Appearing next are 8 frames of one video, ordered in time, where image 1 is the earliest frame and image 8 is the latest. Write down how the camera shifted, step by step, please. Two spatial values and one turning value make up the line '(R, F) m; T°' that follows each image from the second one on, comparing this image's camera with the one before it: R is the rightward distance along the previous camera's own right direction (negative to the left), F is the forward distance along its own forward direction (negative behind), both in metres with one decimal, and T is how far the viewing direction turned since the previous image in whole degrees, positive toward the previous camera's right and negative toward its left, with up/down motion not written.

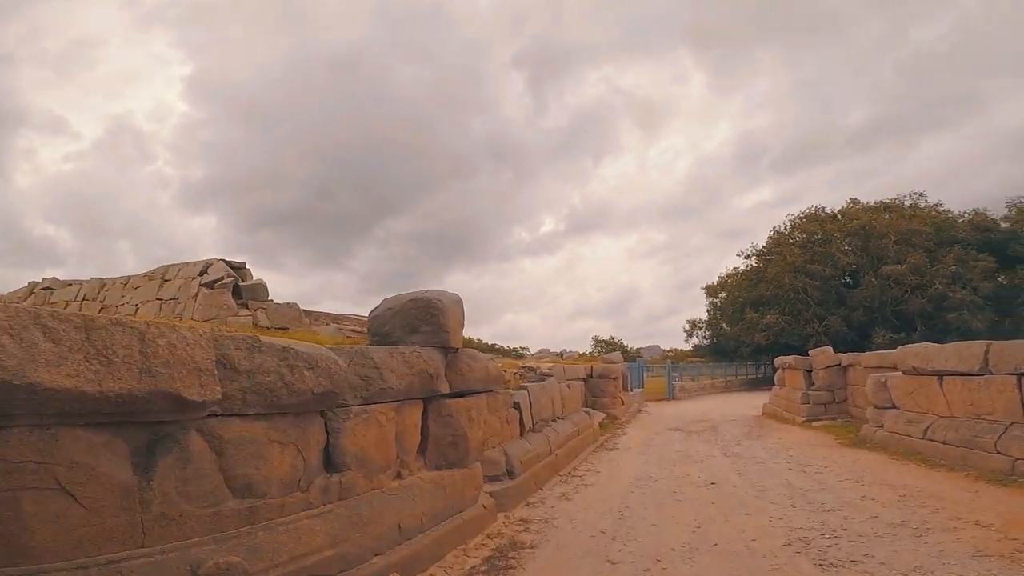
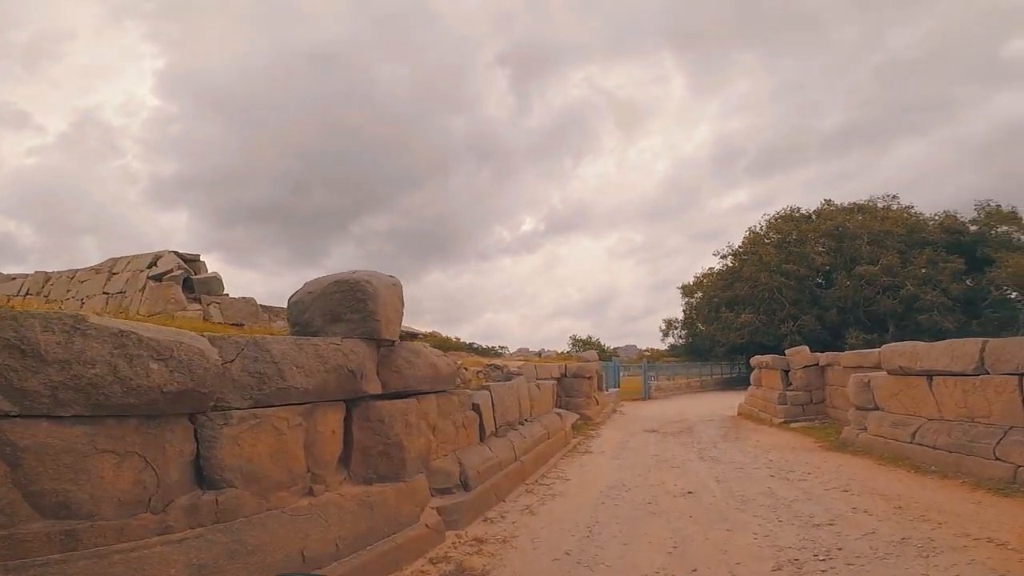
(+0.2, +0.8) m; +2°
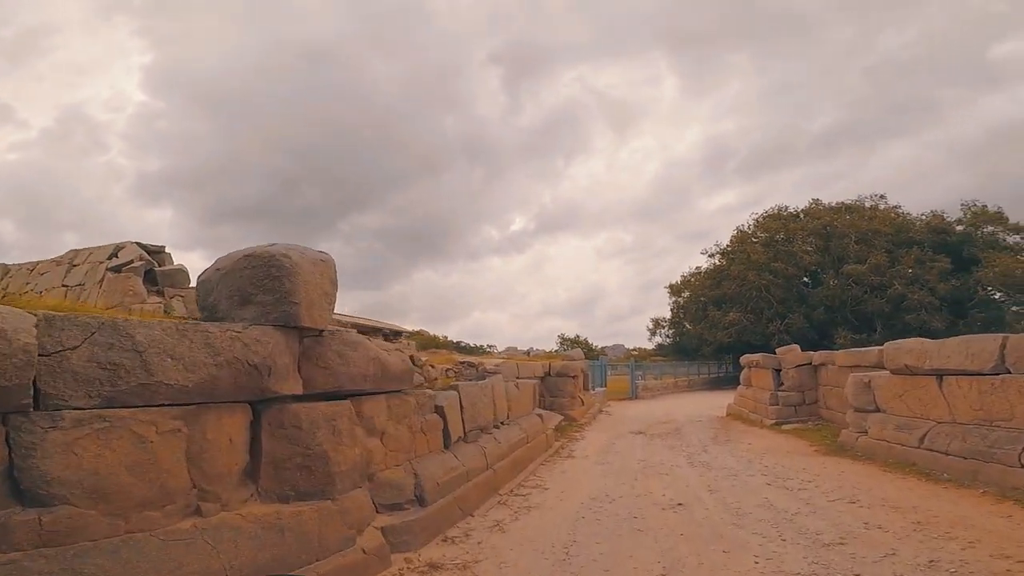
(+0.2, +0.8) m; +1°
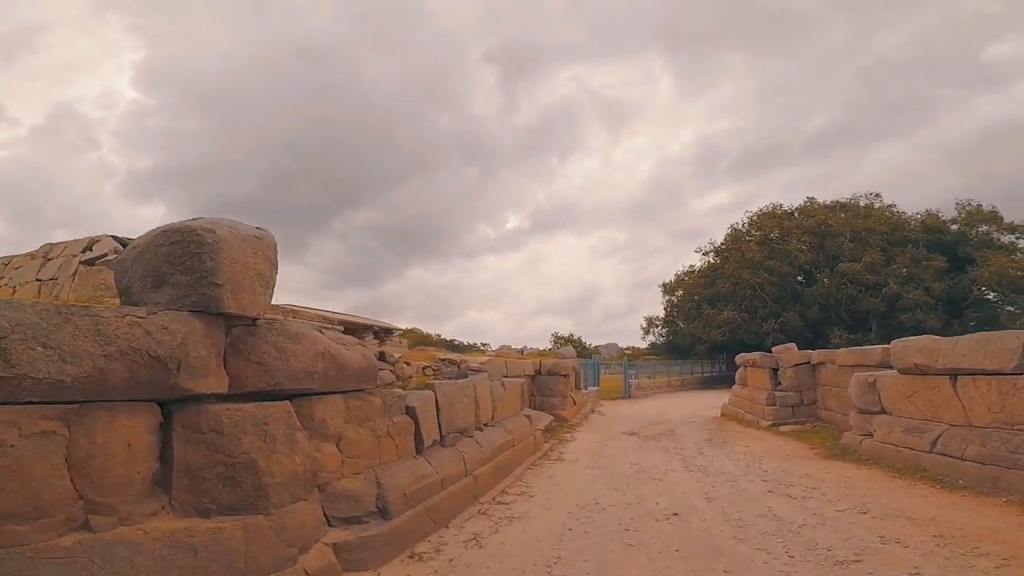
(+0.1, +0.6) m; +1°
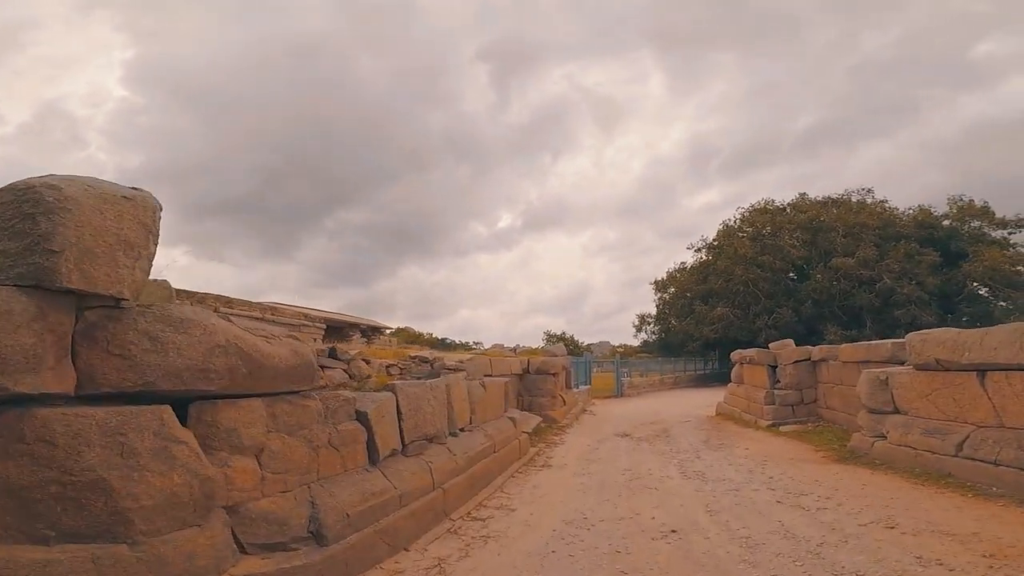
(+0.2, +0.8) m; +1°
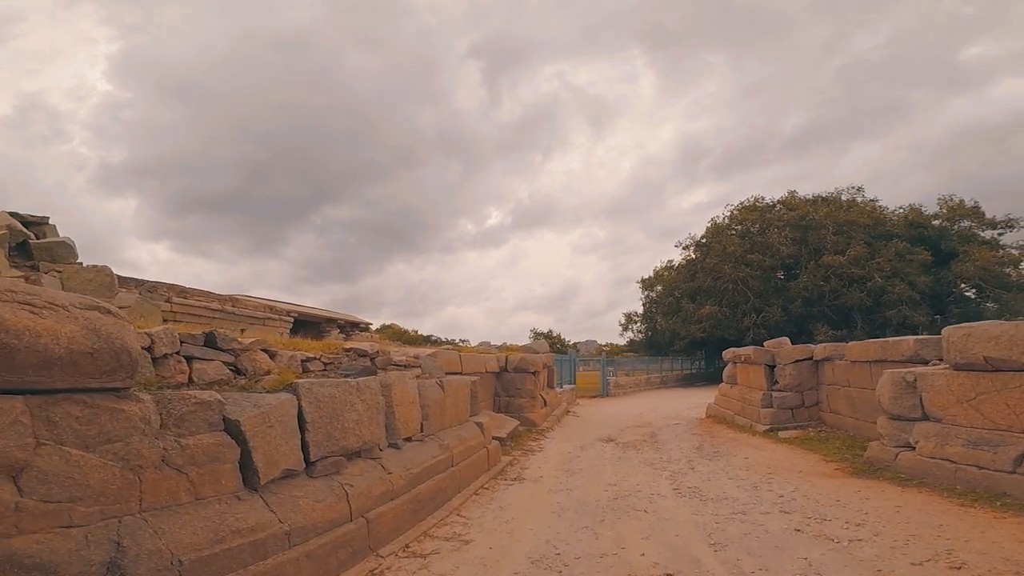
(+0.3, +1.3) m; +1°
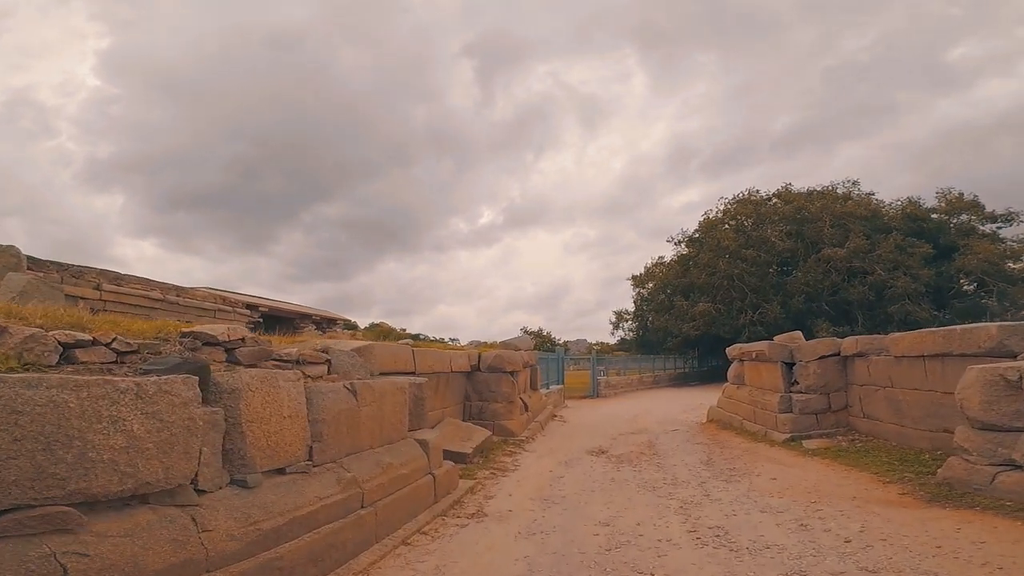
(+0.3, +2.1) m; +1°
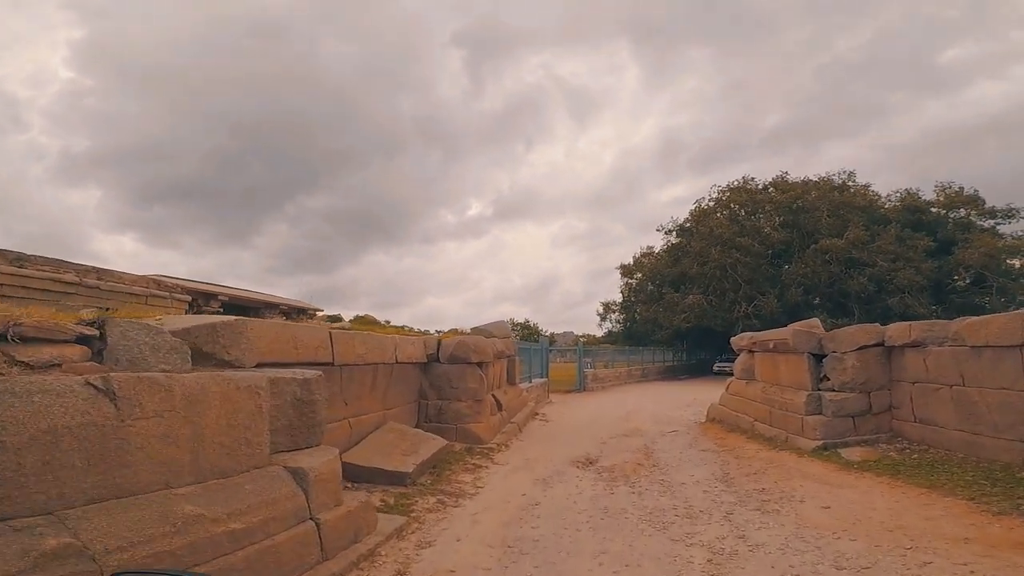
(+0.3, +2.2) m; +1°
